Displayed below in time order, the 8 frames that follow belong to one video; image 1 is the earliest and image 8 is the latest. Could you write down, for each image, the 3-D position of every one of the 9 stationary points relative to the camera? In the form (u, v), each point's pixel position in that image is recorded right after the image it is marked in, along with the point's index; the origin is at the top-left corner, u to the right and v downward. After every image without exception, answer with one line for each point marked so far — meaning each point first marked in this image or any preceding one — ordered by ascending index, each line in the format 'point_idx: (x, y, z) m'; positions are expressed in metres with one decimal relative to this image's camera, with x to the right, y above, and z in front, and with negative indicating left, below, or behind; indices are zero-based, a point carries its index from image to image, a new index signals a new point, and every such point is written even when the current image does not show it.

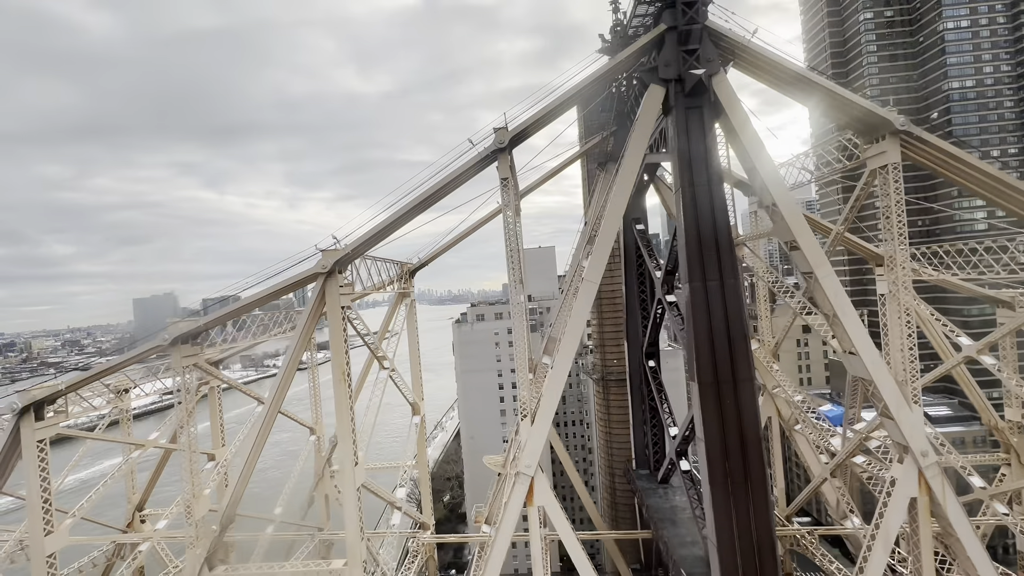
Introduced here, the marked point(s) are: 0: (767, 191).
0: (+3.3, +1.3, +7.6) m
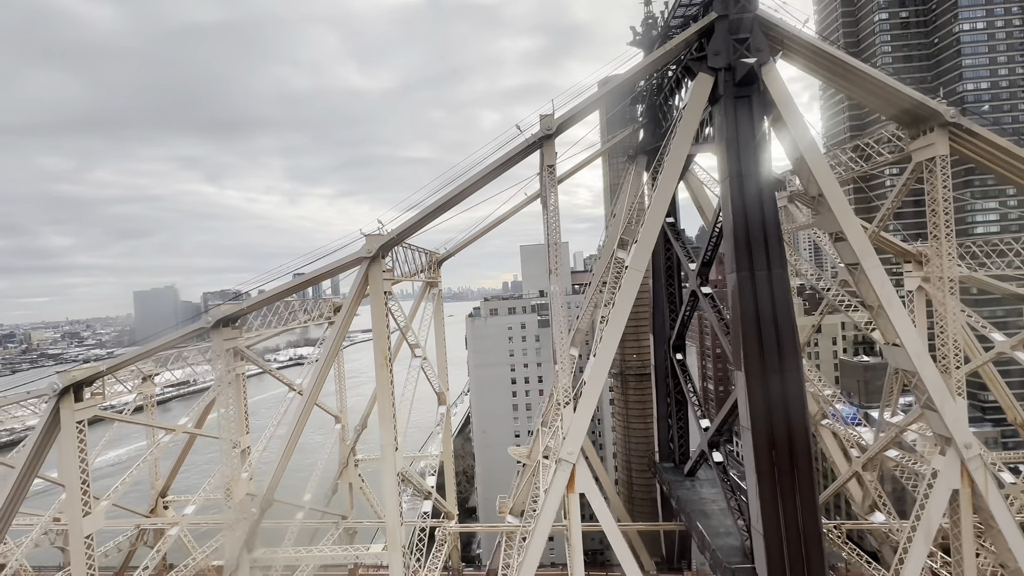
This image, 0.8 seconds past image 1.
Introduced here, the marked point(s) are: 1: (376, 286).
0: (+4.0, +1.4, +7.6) m
1: (-1.8, 0.0, +8.0) m
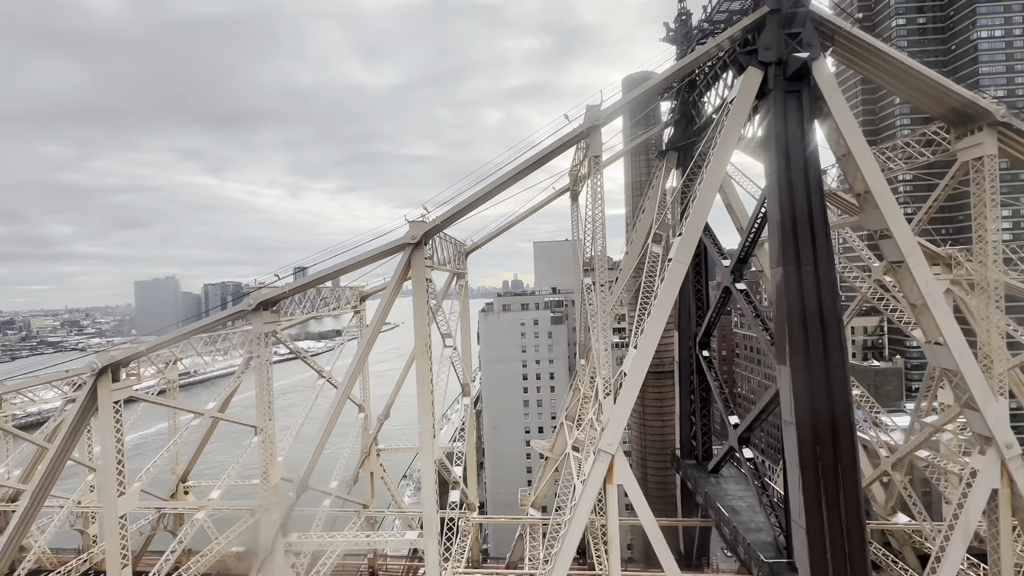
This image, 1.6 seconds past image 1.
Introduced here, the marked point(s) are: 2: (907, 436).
0: (+4.6, +1.4, +7.6) m
1: (-1.3, +0.2, +8.0) m
2: (+6.6, -2.5, +9.7) m
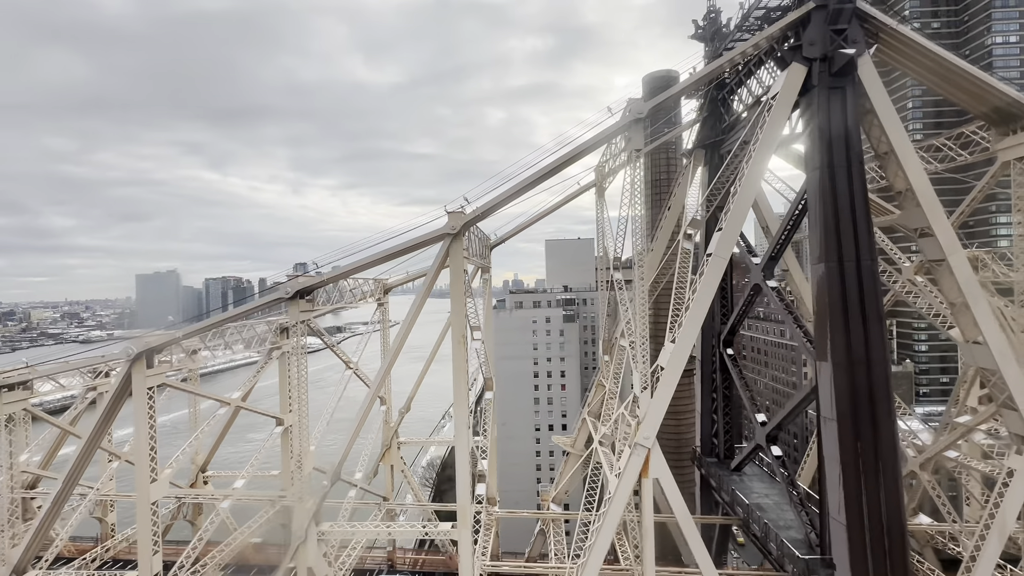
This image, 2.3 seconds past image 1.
0: (+5.1, +1.5, +7.6) m
1: (-0.7, +0.3, +8.0) m
2: (+7.1, -2.5, +9.7) m
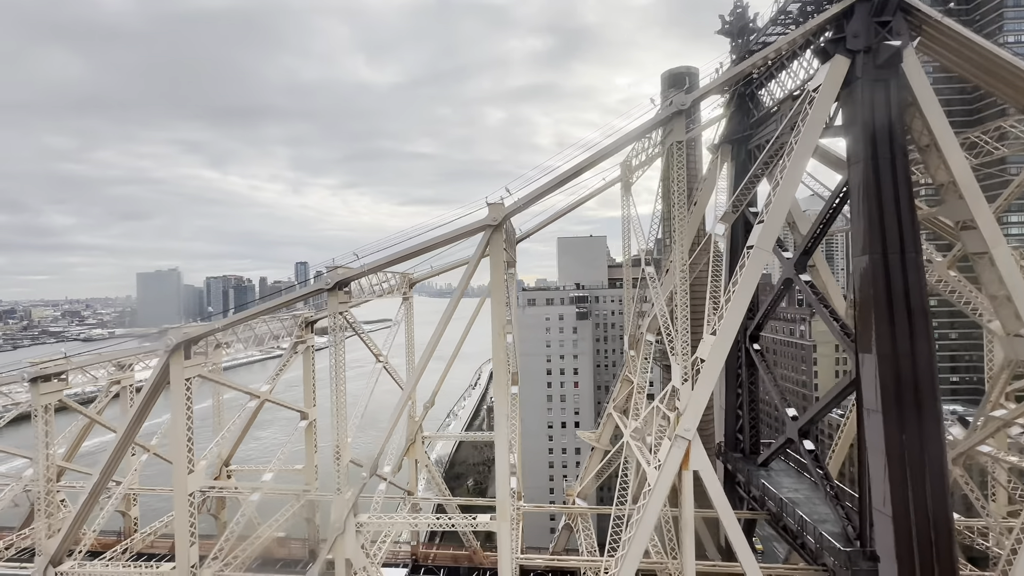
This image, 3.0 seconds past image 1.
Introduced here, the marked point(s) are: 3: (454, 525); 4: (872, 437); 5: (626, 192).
0: (+5.7, +1.6, +7.6) m
1: (-0.2, +0.4, +8.0) m
2: (+7.6, -2.4, +9.7) m
3: (-0.9, -3.4, +8.5) m
4: (+4.4, -1.8, +7.1) m
5: (+2.4, +2.0, +12.2) m
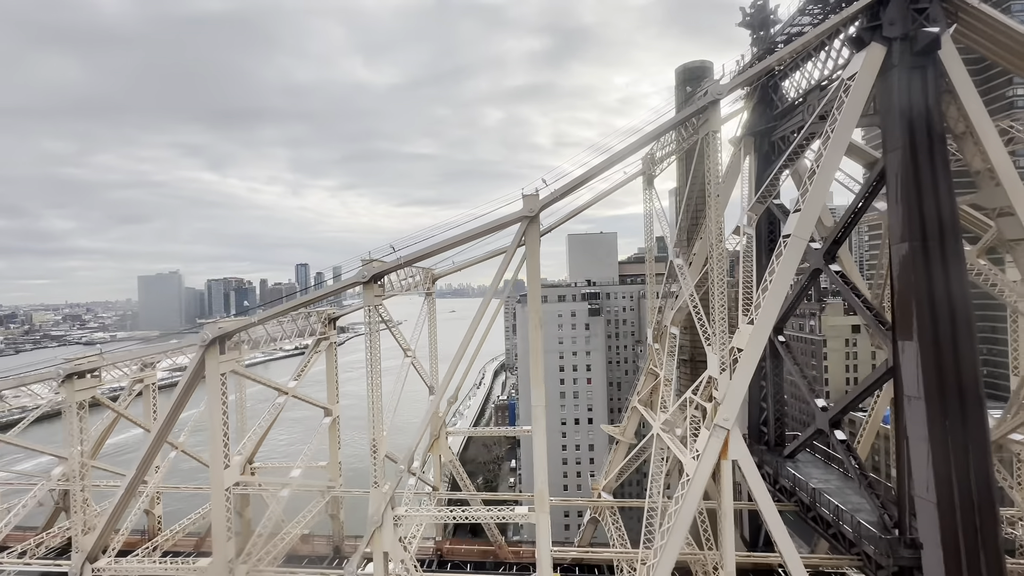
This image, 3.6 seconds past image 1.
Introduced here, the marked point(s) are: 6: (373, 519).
0: (+6.1, +1.7, +7.6) m
1: (+0.3, +0.6, +7.9) m
2: (+8.1, -2.2, +9.7) m
3: (-0.3, -3.3, +8.4) m
4: (+4.9, -1.6, +7.1) m
5: (+2.9, +2.1, +12.2) m
6: (-1.9, -3.2, +8.0) m
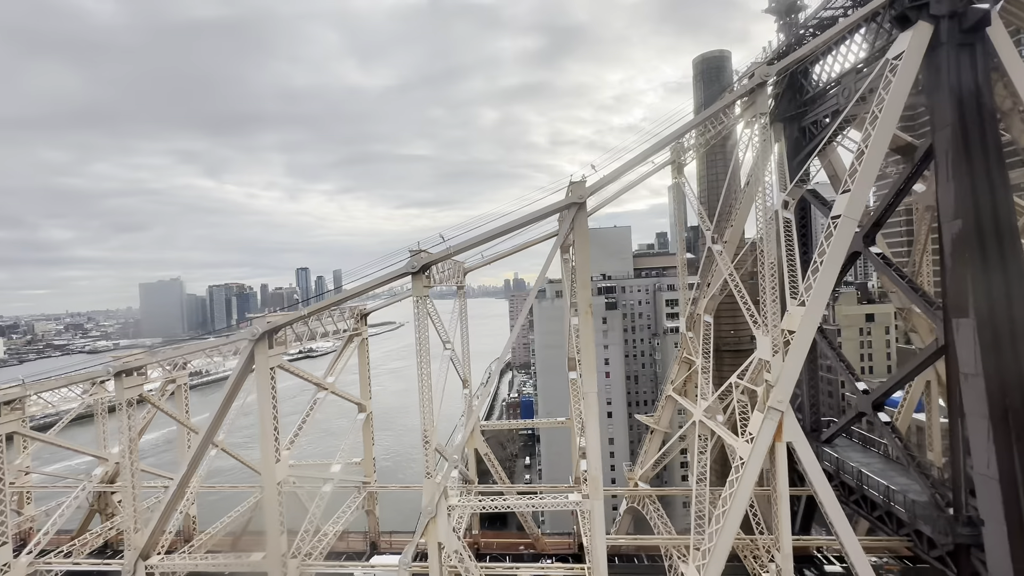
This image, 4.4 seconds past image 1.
0: (+6.8, +2.0, +7.6) m
1: (+1.0, +0.7, +7.9) m
2: (+8.9, -1.8, +9.7) m
3: (+0.4, -3.2, +8.4) m
4: (+5.6, -1.4, +7.1) m
5: (+3.5, +2.4, +12.2) m
6: (-1.2, -3.0, +8.0) m
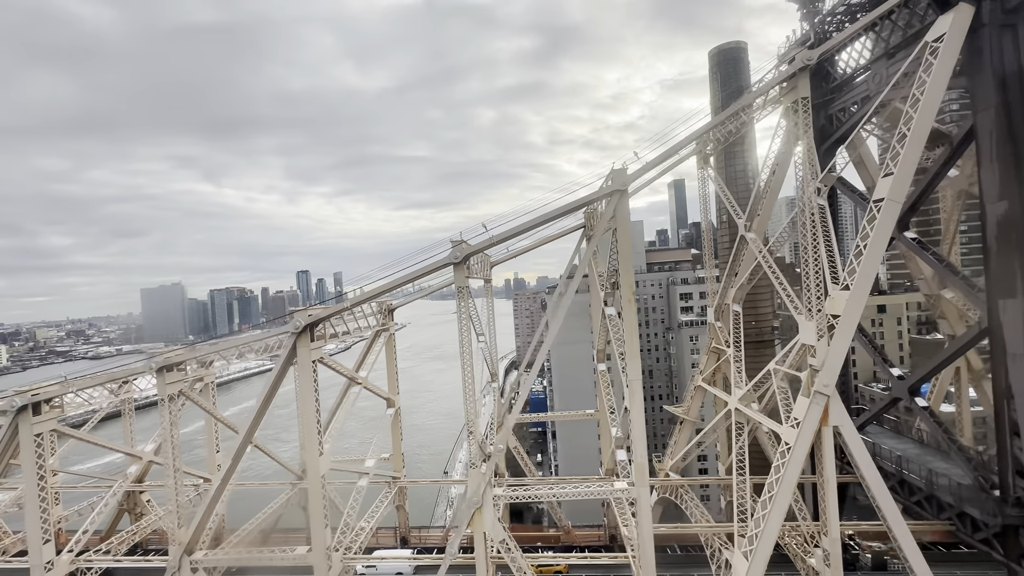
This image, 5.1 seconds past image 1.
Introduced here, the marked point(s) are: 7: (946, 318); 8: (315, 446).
0: (+7.3, +2.3, +7.6) m
1: (+1.5, +0.9, +7.9) m
2: (+9.5, -1.5, +9.7) m
3: (+1.0, -3.0, +8.4) m
4: (+6.2, -1.1, +7.1) m
5: (+4.0, +2.6, +12.2) m
6: (-0.5, -2.9, +8.0) m
7: (+7.8, -0.5, +10.5) m
8: (-2.8, -2.3, +8.3) m
